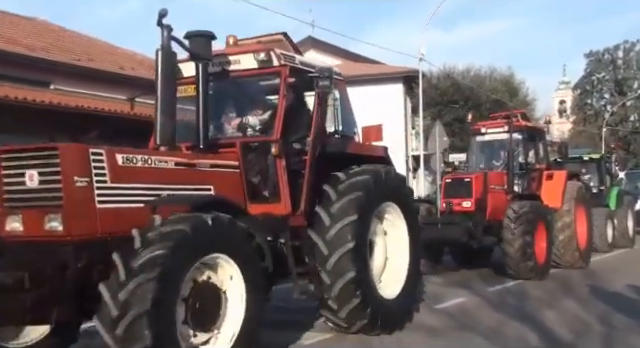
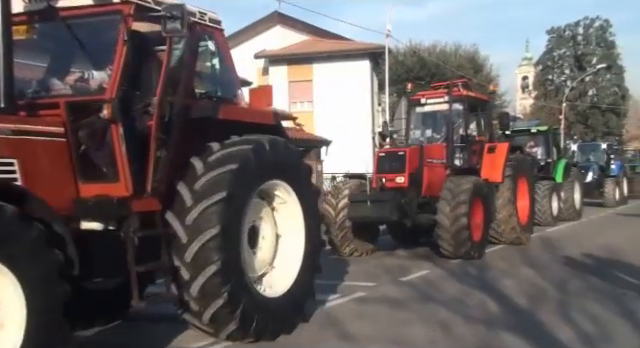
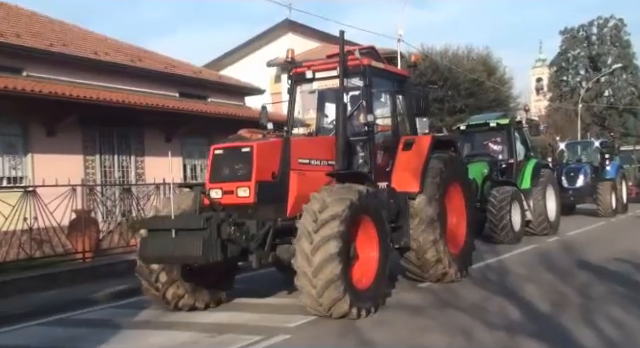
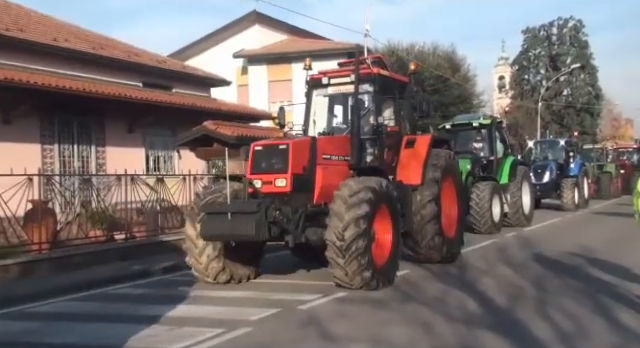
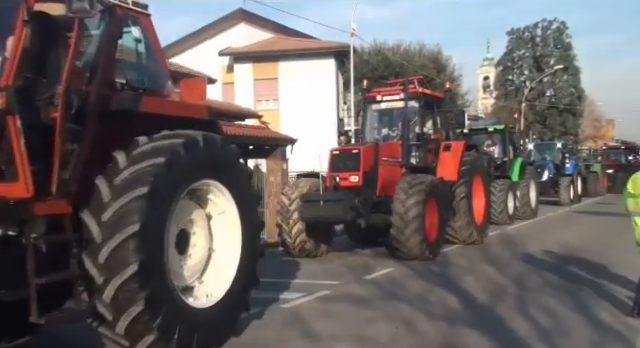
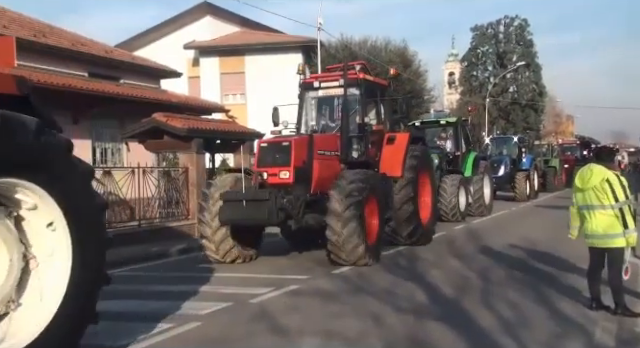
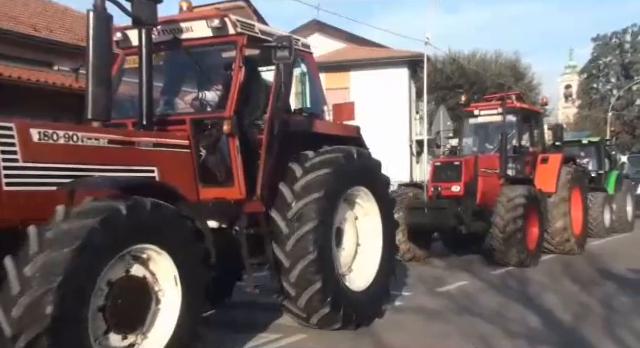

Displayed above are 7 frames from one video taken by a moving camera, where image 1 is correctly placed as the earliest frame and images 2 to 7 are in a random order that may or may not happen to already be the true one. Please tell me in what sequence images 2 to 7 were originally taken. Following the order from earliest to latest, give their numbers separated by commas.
7, 2, 5, 6, 4, 3
